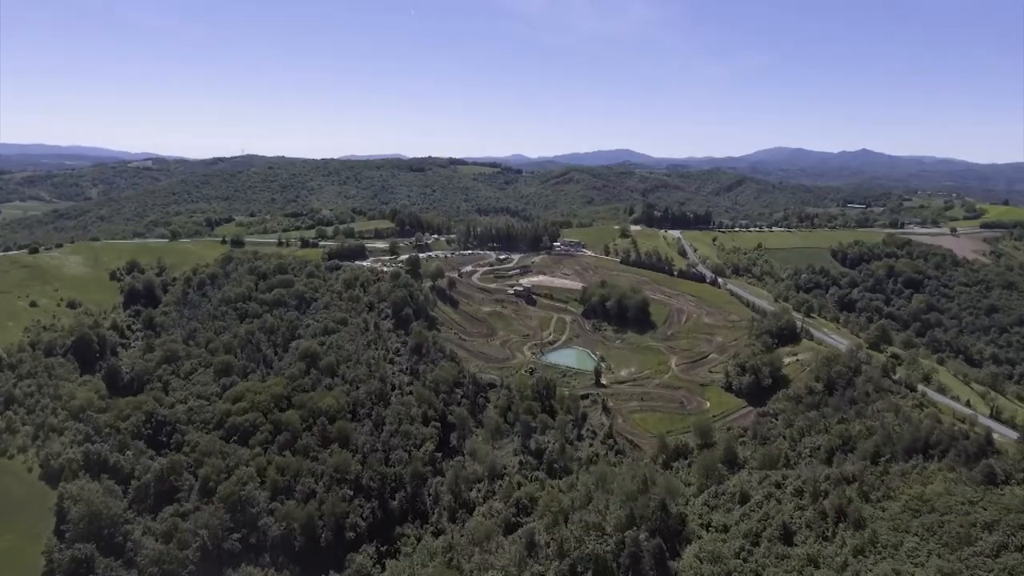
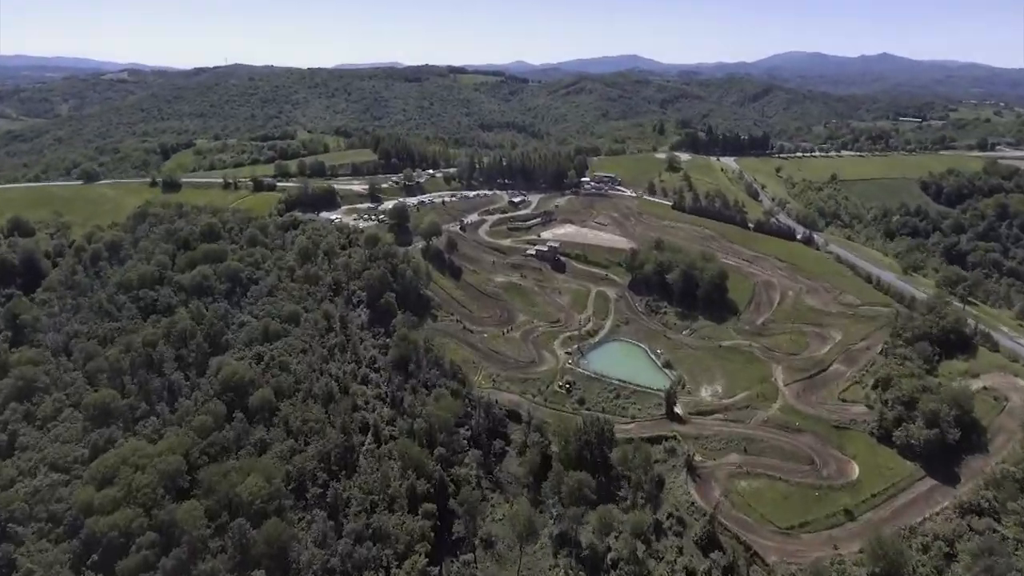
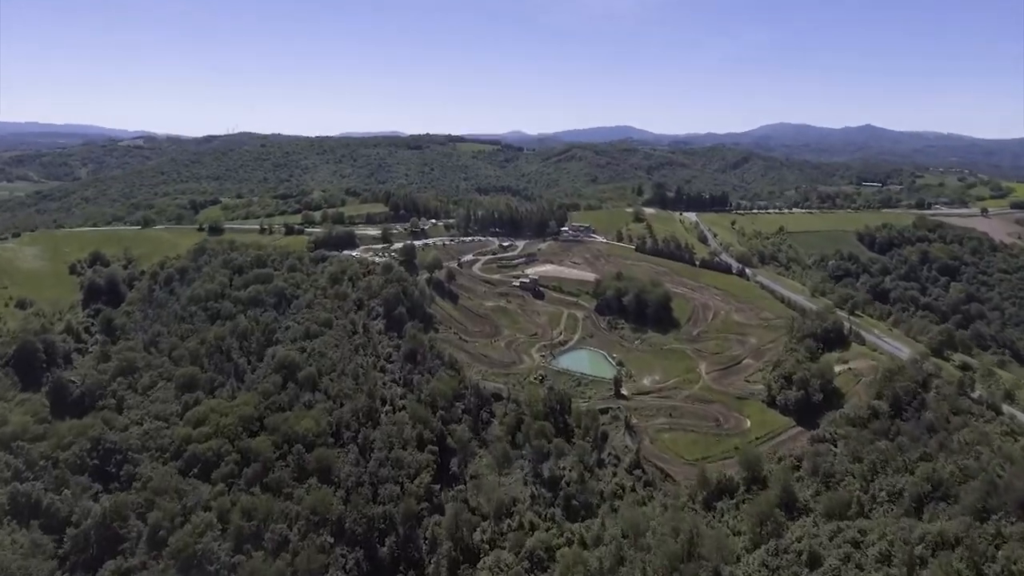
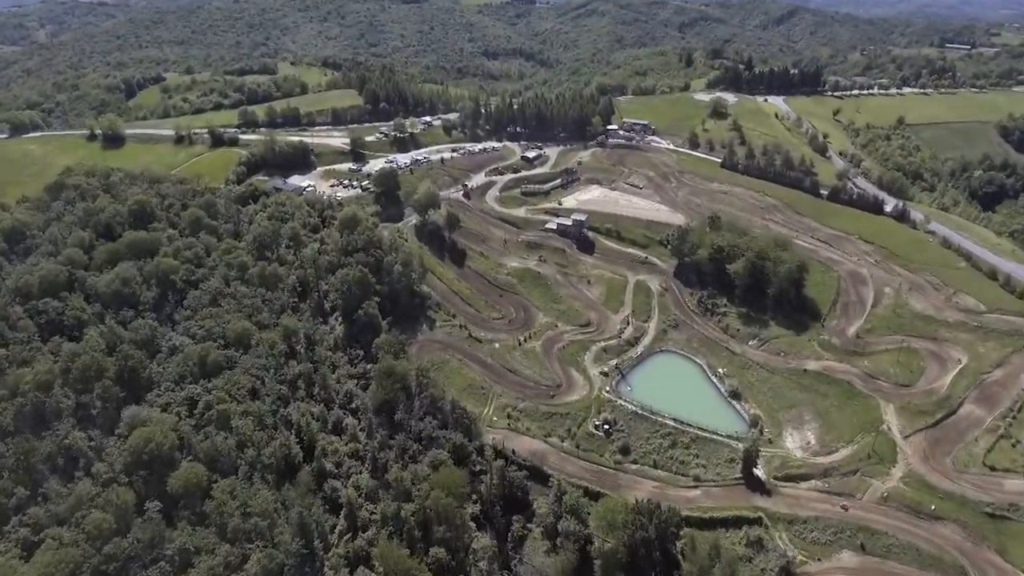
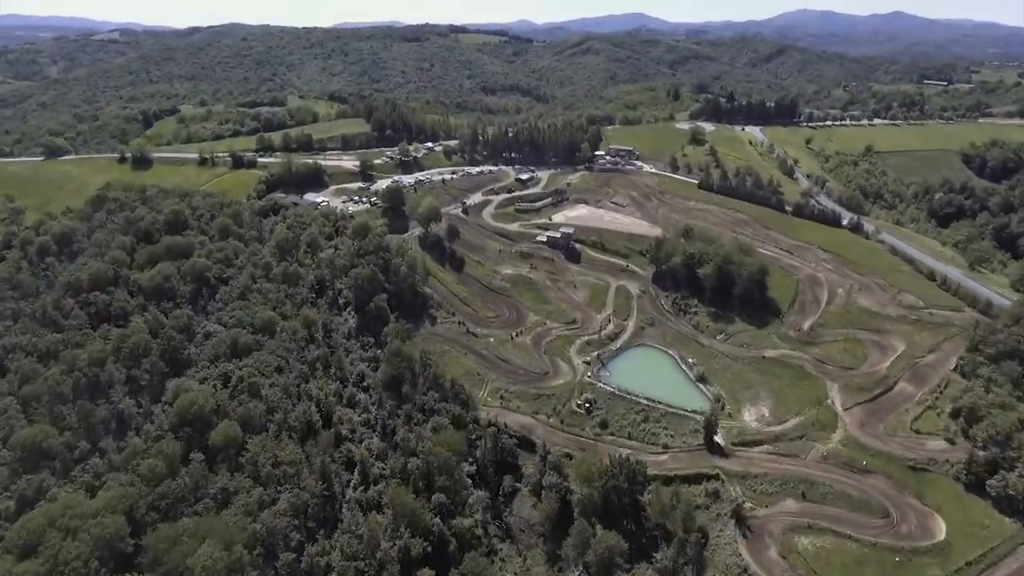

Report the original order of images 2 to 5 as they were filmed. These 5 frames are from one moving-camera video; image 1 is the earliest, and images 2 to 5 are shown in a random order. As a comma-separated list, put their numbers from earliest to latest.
3, 2, 5, 4
